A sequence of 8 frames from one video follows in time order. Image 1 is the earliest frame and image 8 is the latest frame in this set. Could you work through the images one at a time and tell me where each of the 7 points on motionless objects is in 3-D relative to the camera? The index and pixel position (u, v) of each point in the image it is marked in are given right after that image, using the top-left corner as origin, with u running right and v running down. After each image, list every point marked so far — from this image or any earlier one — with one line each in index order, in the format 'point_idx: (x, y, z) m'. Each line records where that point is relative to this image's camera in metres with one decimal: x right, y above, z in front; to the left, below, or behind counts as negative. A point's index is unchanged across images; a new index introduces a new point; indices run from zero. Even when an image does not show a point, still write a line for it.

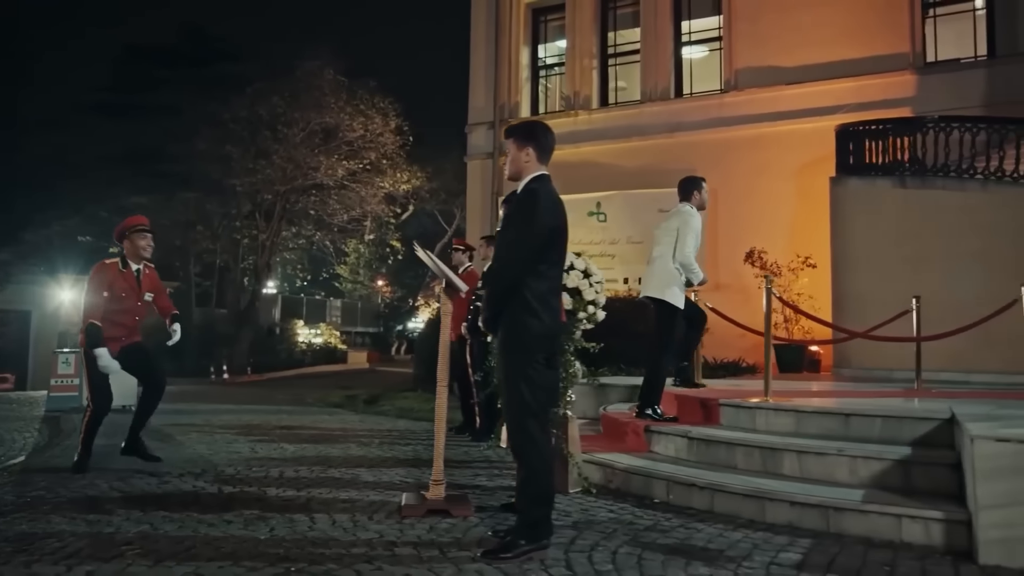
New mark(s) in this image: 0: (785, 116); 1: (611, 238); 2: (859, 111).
0: (+4.4, +2.7, +13.7) m
1: (+1.7, +0.9, +14.9) m
2: (+5.3, +2.7, +13.1) m
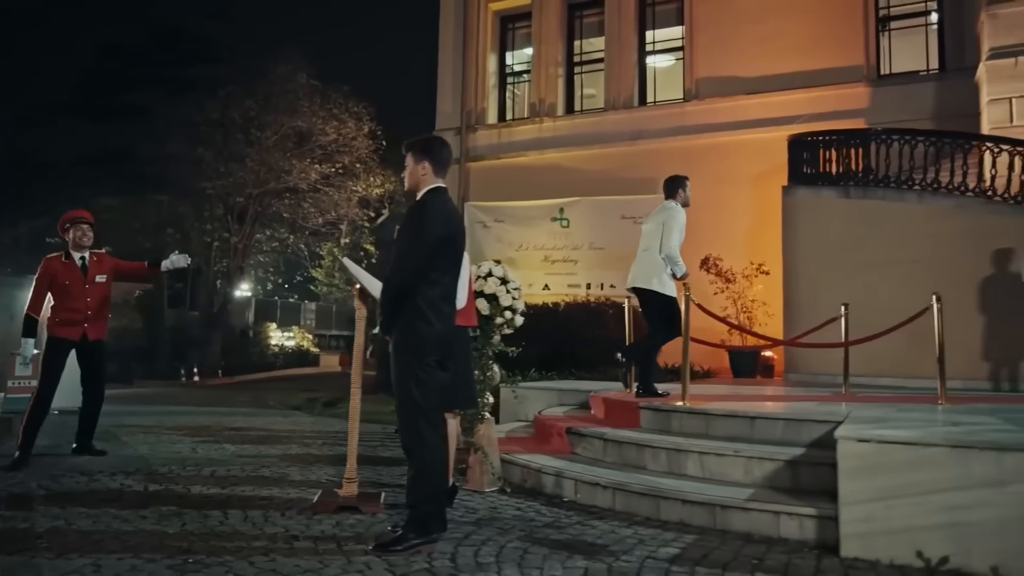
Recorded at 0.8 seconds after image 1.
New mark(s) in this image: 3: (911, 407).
0: (+3.8, +2.6, +14.0) m
1: (+1.1, +0.8, +15.1) m
2: (+4.7, +2.6, +13.4) m
3: (+2.4, -0.7, +5.2) m
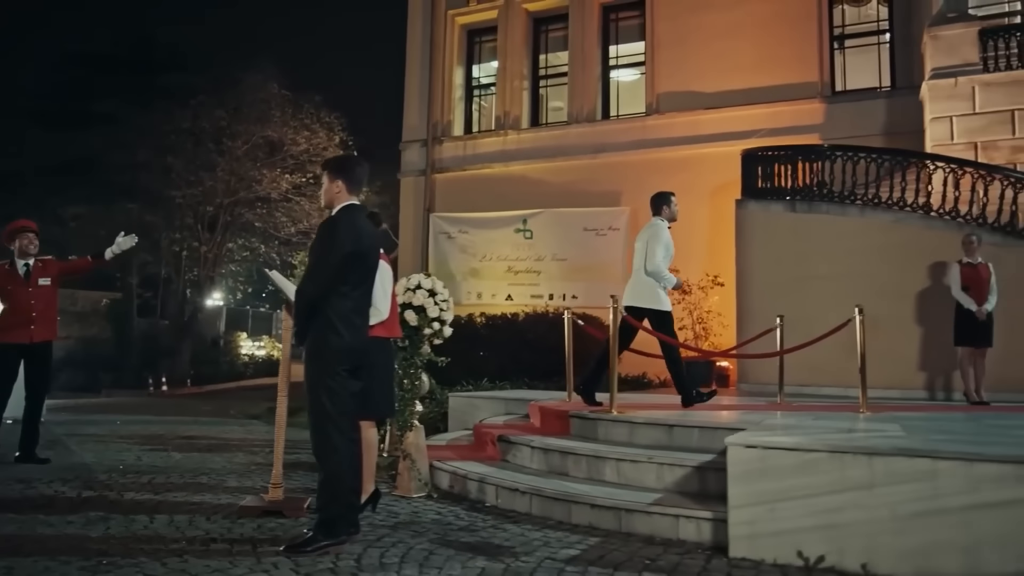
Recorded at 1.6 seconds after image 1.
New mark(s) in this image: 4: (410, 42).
0: (+3.2, +2.4, +14.3) m
1: (+0.4, +0.6, +15.3) m
2: (+4.1, +2.4, +13.7) m
3: (+2.0, -0.8, +5.4) m
4: (-2.1, +5.0, +17.8) m
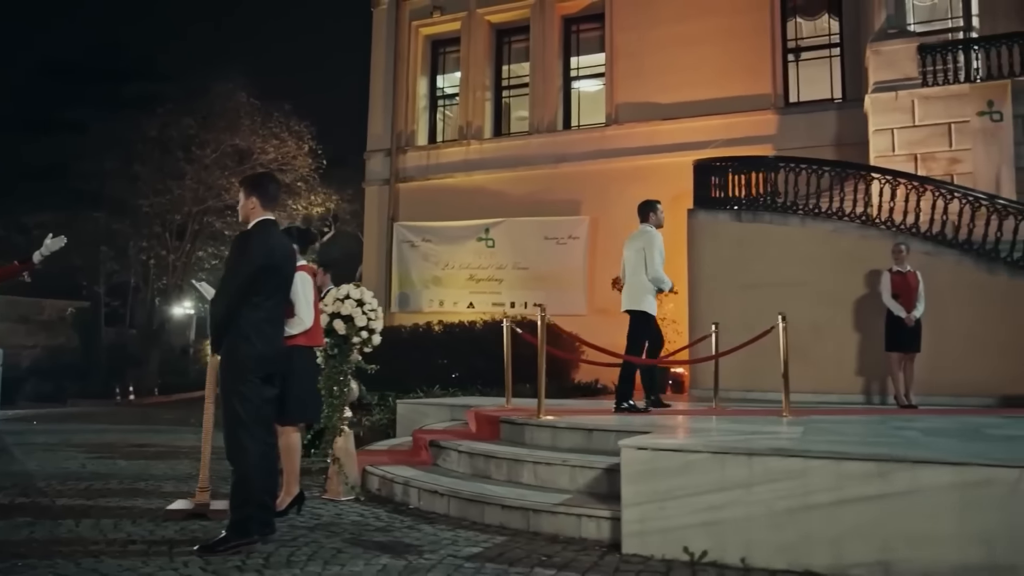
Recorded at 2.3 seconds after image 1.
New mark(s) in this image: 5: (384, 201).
0: (+2.5, +2.3, +14.5) m
1: (-0.2, +0.4, +15.5) m
2: (+3.5, +2.3, +14.0) m
3: (+1.5, -0.8, +5.6) m
4: (-2.8, +4.8, +17.9) m
5: (-2.5, +1.7, +17.3) m
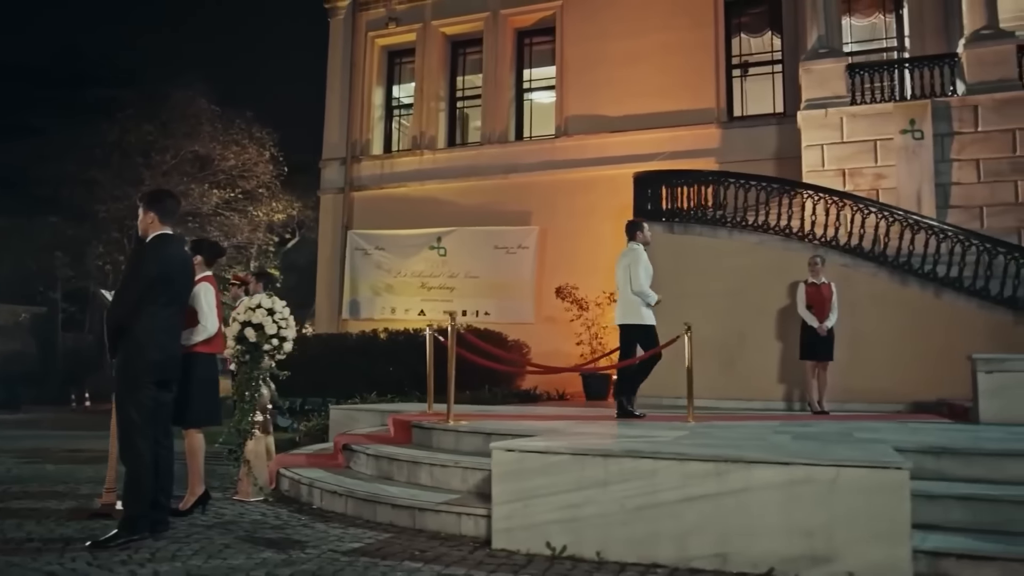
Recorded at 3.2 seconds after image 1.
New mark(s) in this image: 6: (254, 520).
0: (+1.7, +2.2, +14.9) m
1: (-1.1, +0.3, +15.7) m
2: (+2.6, +2.1, +14.4) m
3: (+0.9, -0.9, +5.9) m
4: (-3.8, +4.7, +18.1) m
5: (-3.5, +1.6, +17.5) m
6: (-1.3, -1.2, +4.5) m
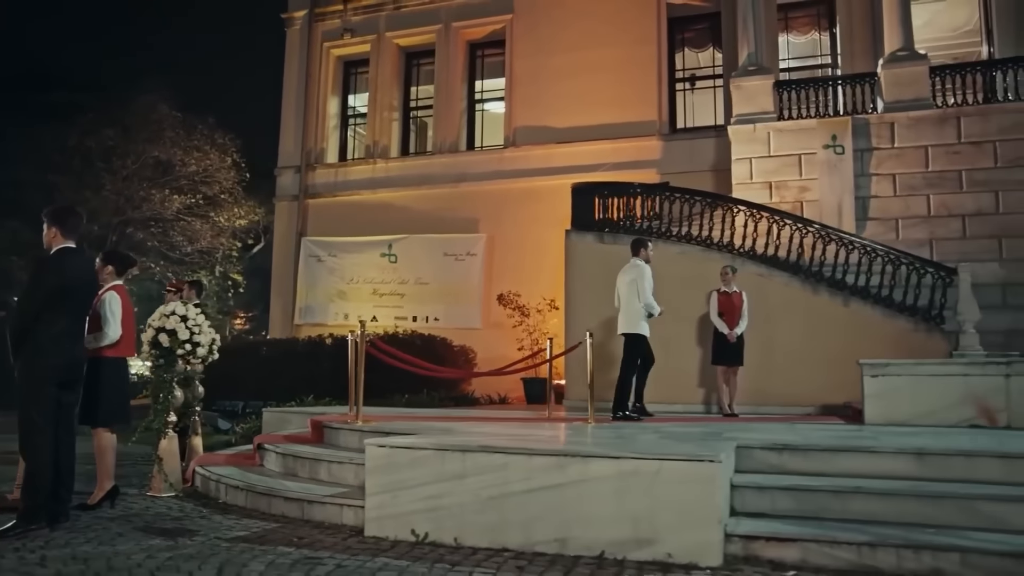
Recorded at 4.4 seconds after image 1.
0: (+0.7, +2.0, +15.3) m
1: (-2.1, +0.2, +16.1) m
2: (+1.7, +2.0, +14.8) m
3: (+0.3, -1.0, +6.3) m
4: (-4.8, +4.6, +18.4) m
5: (-4.4, +1.5, +17.7) m
6: (-2.0, -1.3, +4.9) m
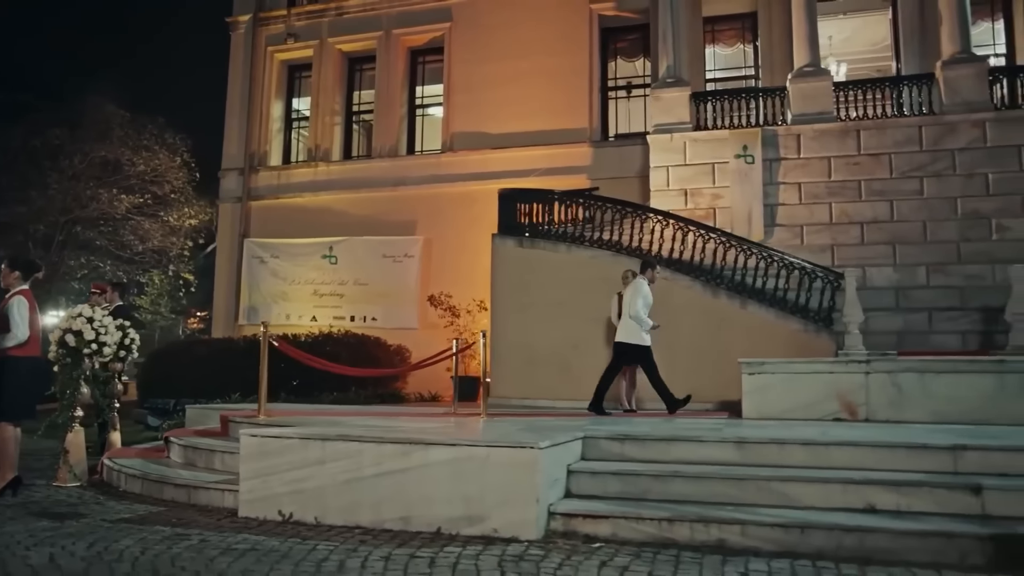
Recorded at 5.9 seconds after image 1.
0: (-0.4, +2.0, +15.8) m
1: (-3.3, +0.2, +16.5) m
2: (+0.6, +2.0, +15.3) m
3: (-0.6, -1.0, +6.8) m
4: (-6.0, +4.6, +18.7) m
5: (-5.7, +1.5, +18.0) m
6: (-2.8, -1.3, +5.3) m
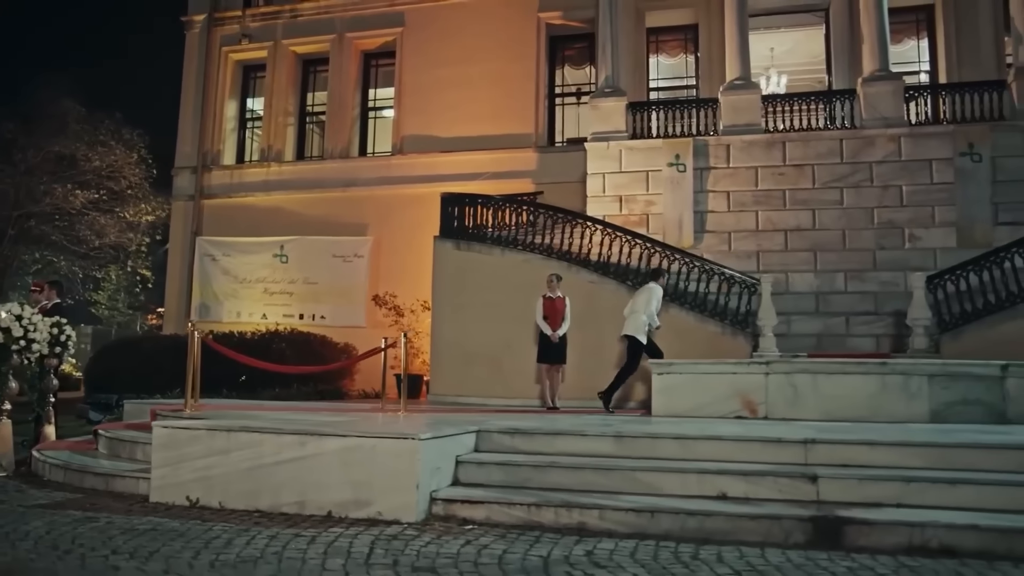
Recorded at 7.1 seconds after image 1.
0: (-1.4, +2.0, +16.2) m
1: (-4.3, +0.2, +16.7) m
2: (-0.4, +2.0, +15.8) m
3: (-1.3, -1.0, +7.2) m
4: (-7.1, +4.6, +18.9) m
5: (-6.8, +1.5, +18.2) m
6: (-3.4, -1.3, +5.6) m
